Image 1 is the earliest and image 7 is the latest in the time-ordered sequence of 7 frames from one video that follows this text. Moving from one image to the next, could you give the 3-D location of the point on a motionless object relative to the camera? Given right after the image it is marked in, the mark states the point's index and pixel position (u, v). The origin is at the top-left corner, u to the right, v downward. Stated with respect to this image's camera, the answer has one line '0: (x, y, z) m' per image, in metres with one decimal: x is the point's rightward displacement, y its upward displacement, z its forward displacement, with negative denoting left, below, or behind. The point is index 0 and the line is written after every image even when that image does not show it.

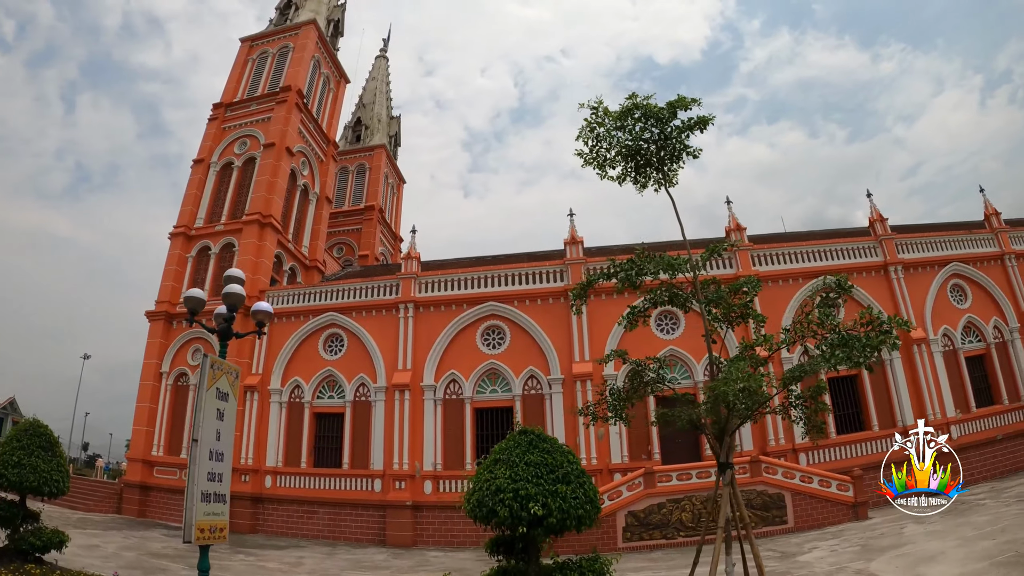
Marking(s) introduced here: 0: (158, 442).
0: (-10.3, -4.5, +17.1) m
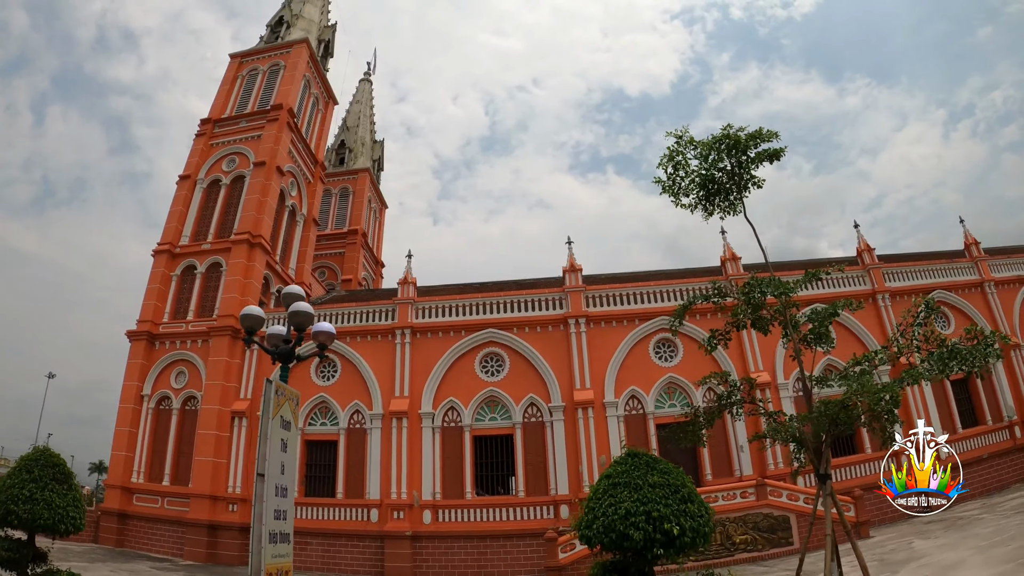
0: (-10.4, -5.0, +16.2) m
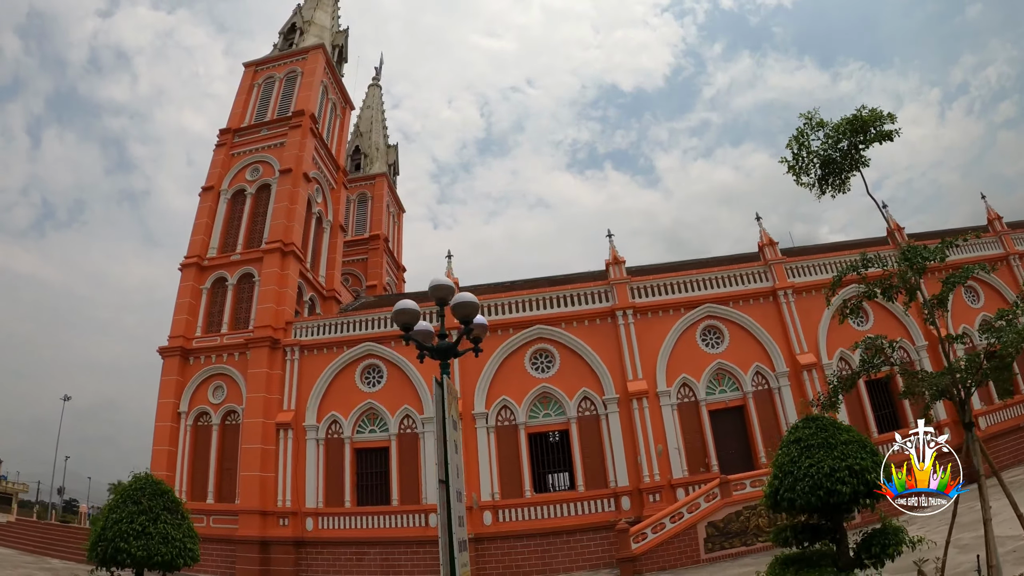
0: (-8.9, -5.4, +15.7) m
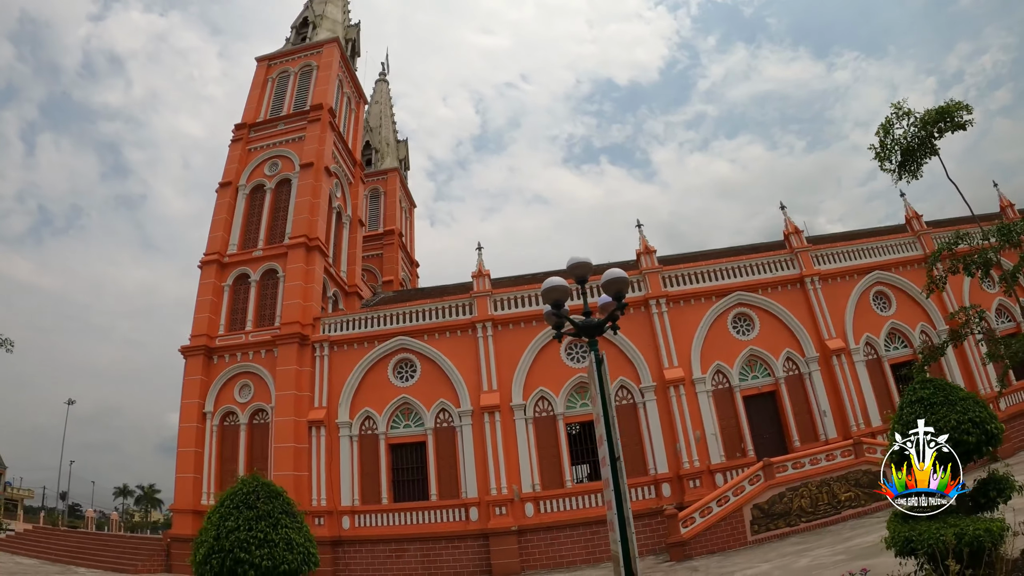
0: (-7.9, -5.3, +15.2) m
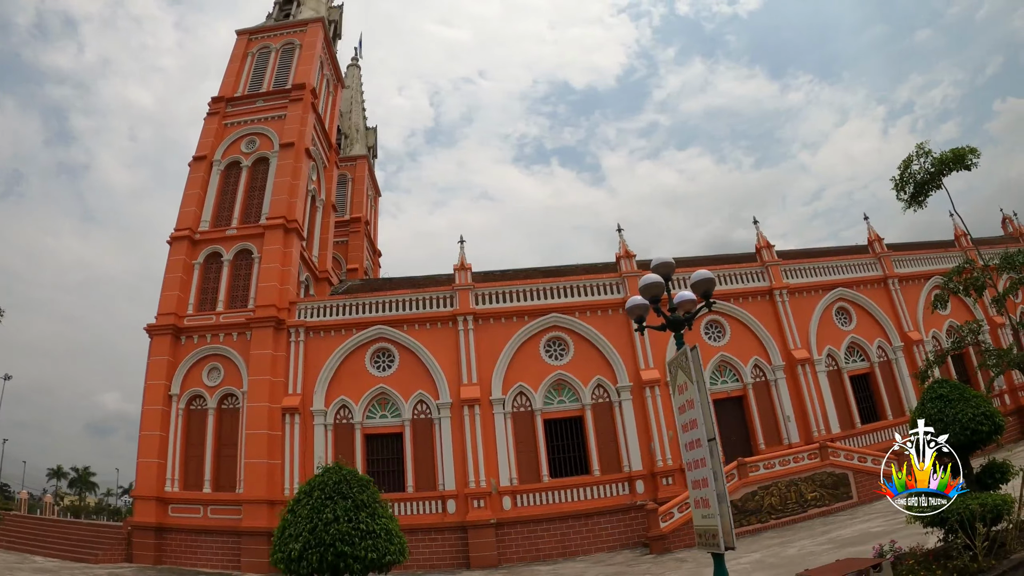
0: (-8.5, -4.7, +14.5) m
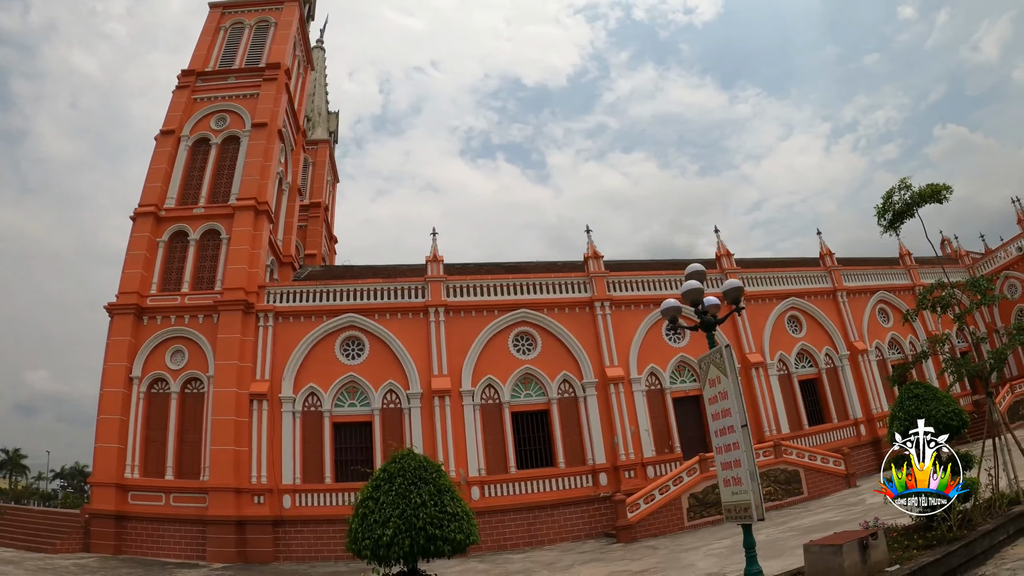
0: (-9.2, -4.2, +14.0) m
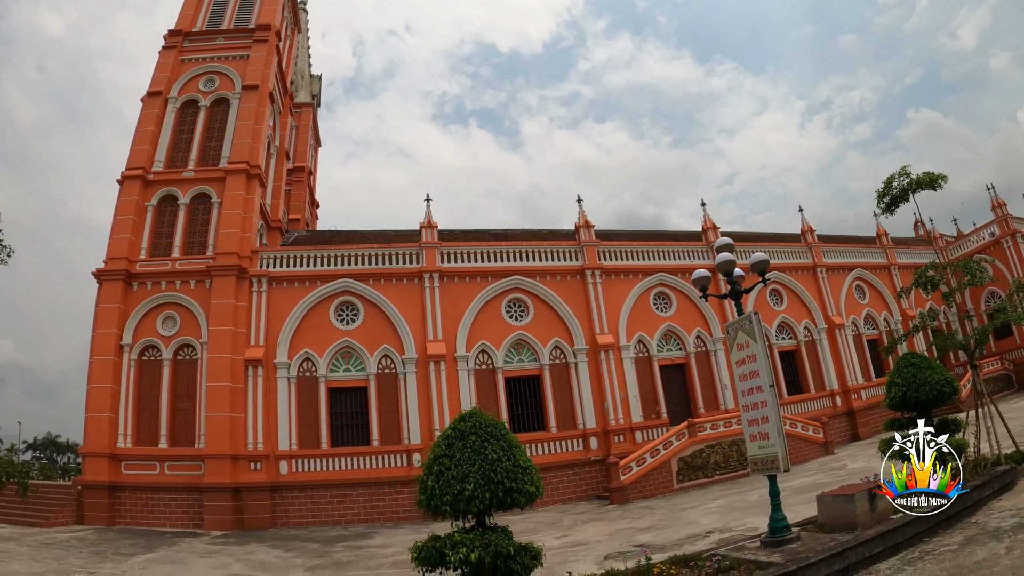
0: (-9.3, -3.3, +13.9) m
